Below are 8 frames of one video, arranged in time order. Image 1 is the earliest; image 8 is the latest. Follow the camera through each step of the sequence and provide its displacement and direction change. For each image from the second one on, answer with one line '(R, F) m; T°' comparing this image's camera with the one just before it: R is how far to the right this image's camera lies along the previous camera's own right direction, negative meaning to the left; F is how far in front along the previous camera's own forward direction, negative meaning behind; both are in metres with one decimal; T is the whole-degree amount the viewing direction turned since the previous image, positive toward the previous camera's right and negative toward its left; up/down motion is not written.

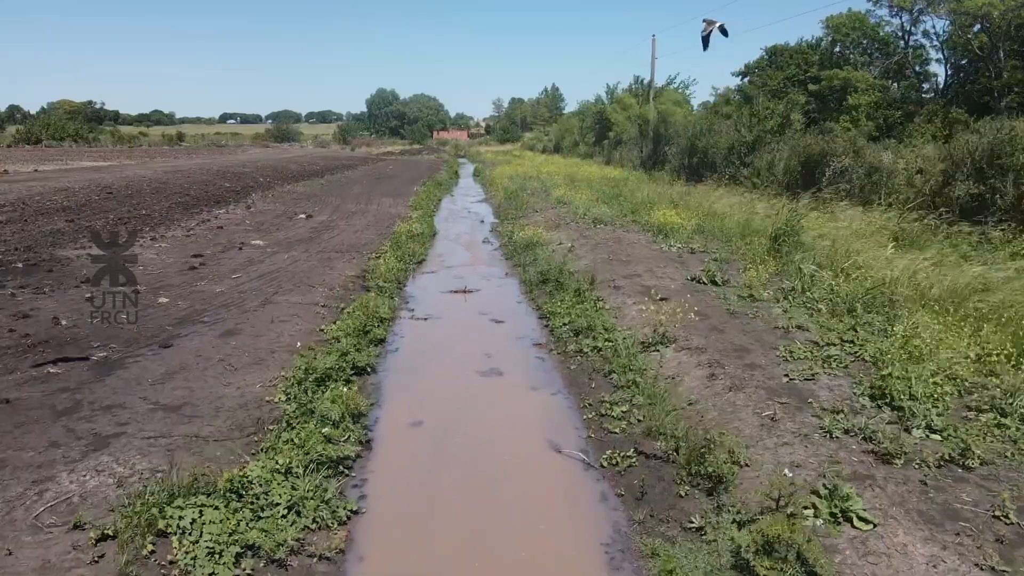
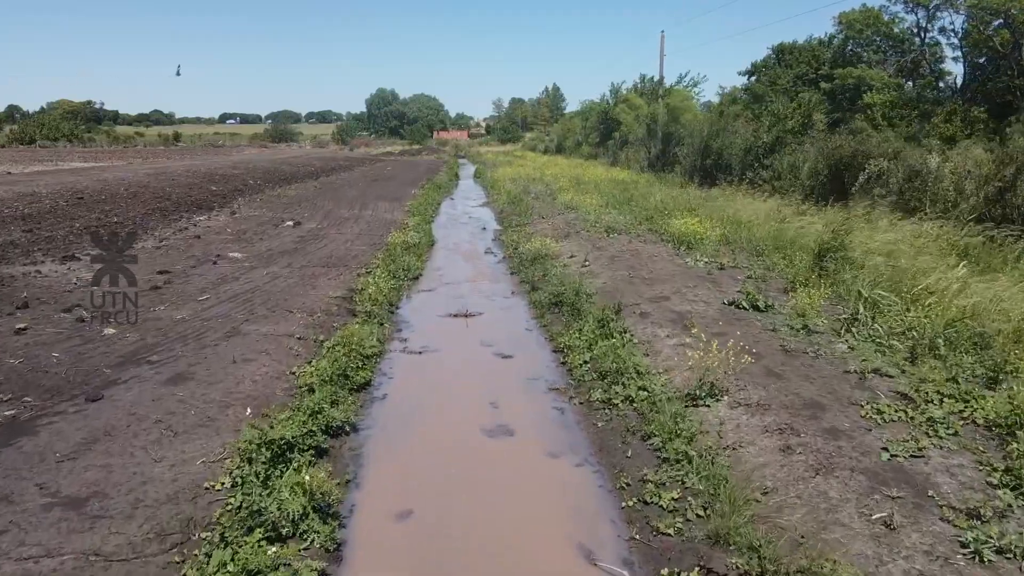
(-0.1, +1.3) m; 0°
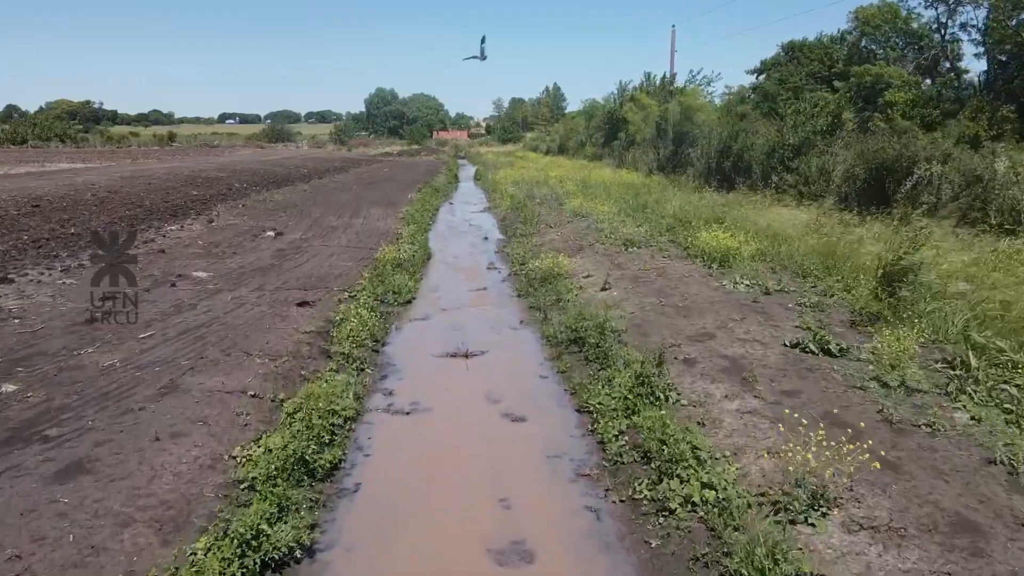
(-0.1, +1.5) m; 0°
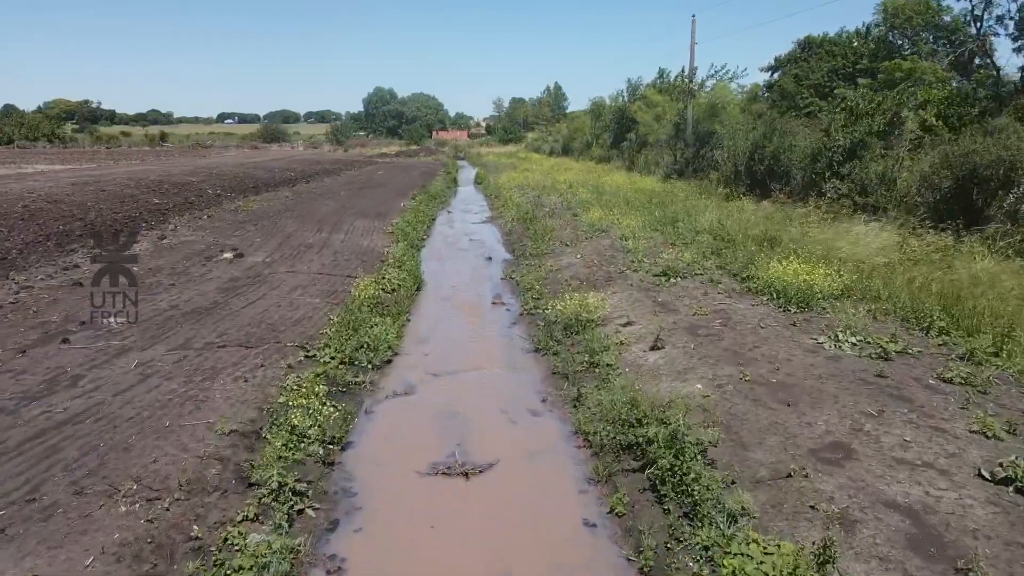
(-0.2, +2.5) m; 0°
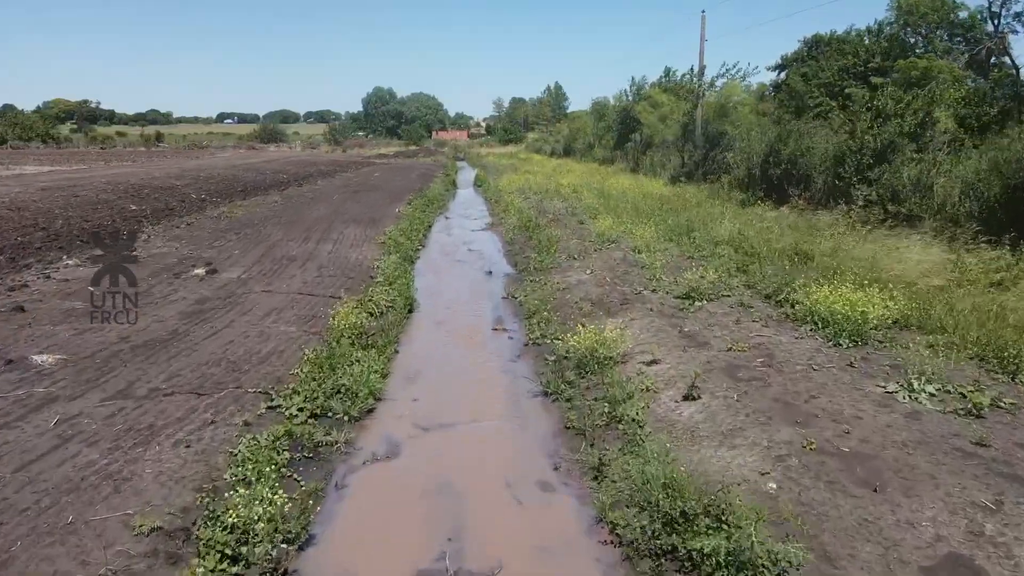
(0.0, +1.1) m; 0°
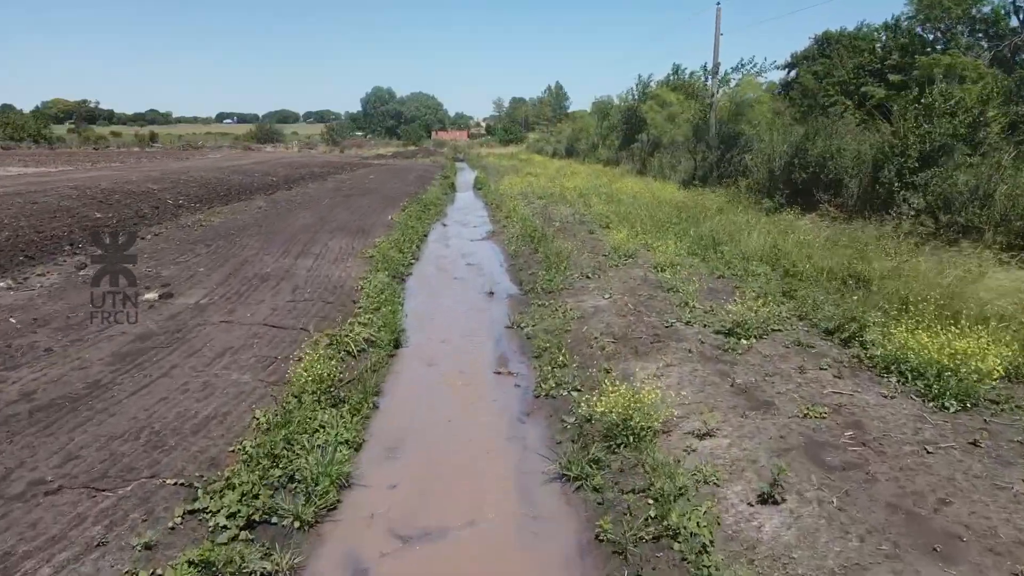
(-0.1, +1.5) m; 0°
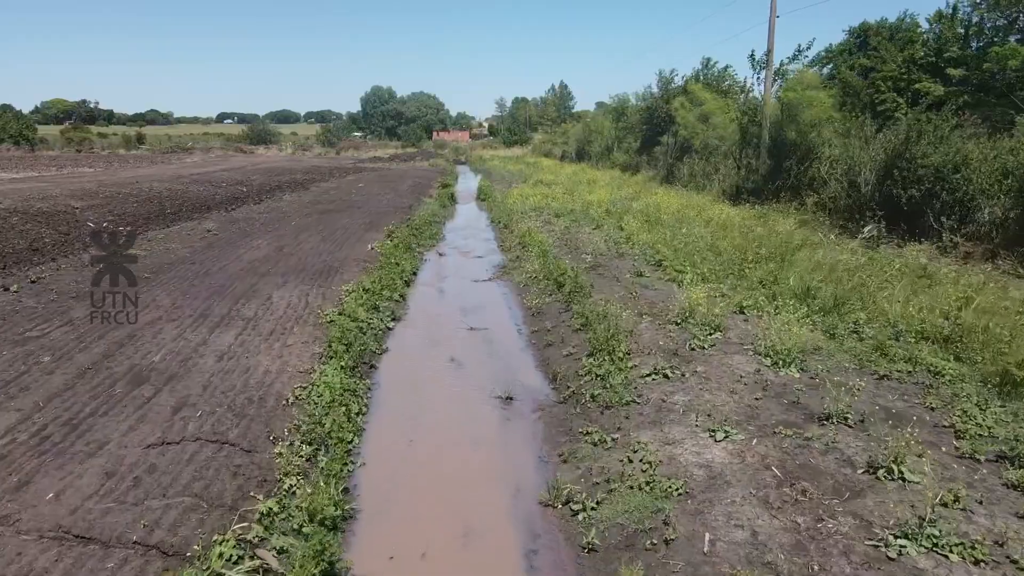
(-0.3, +4.0) m; 0°
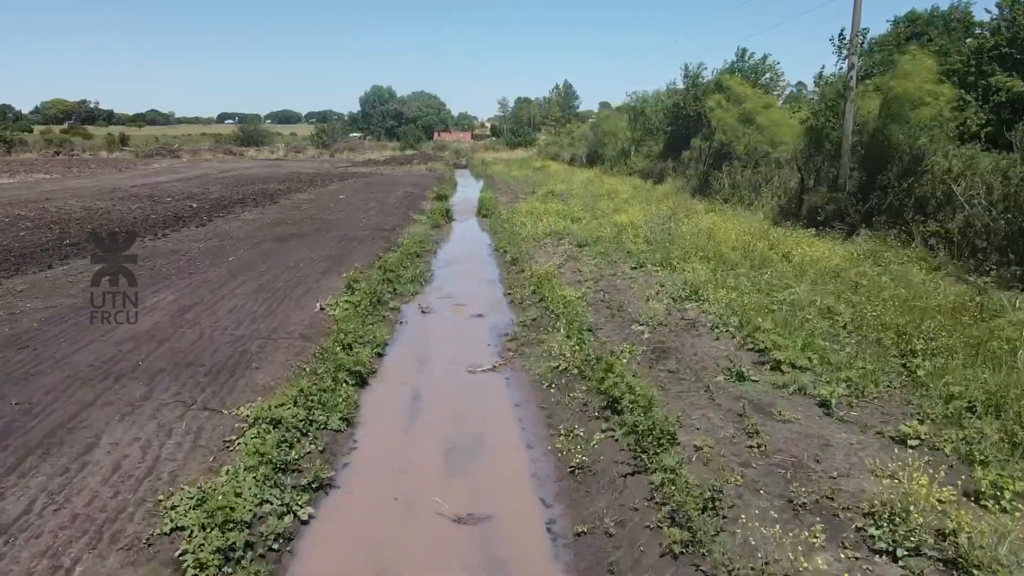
(-0.2, +4.4) m; 0°
